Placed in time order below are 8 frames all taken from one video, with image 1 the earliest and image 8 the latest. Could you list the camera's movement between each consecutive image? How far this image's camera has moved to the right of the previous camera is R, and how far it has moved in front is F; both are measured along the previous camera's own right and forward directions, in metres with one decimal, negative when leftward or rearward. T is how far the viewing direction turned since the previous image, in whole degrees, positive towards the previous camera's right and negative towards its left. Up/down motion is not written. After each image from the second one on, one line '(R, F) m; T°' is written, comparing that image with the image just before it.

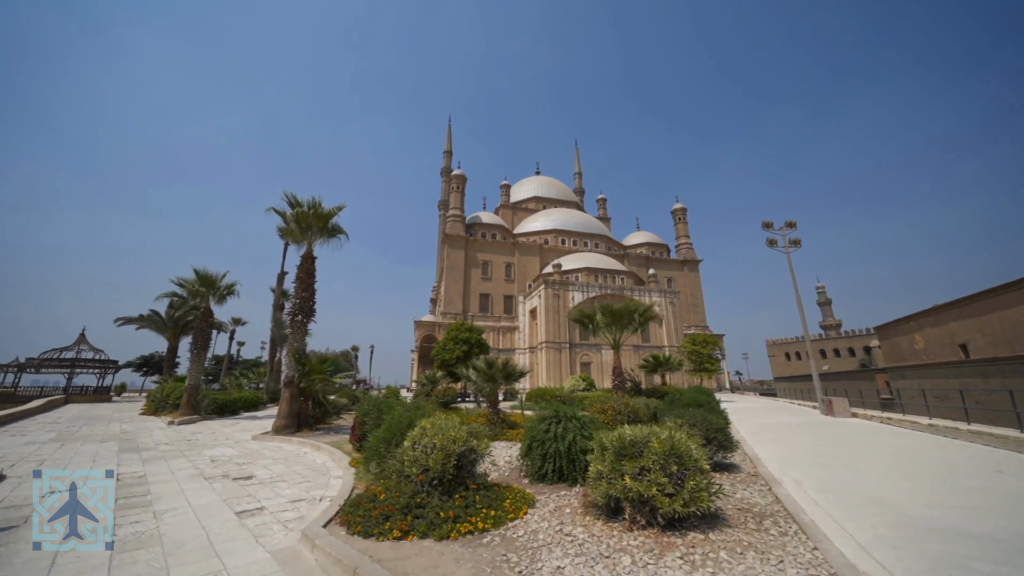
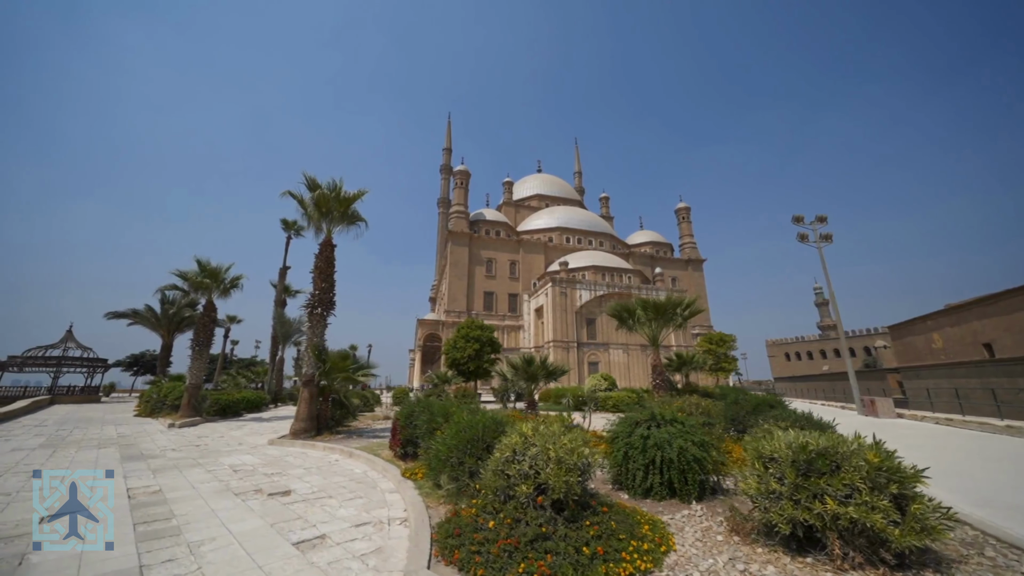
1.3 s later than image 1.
(-1.4, +1.1) m; +1°
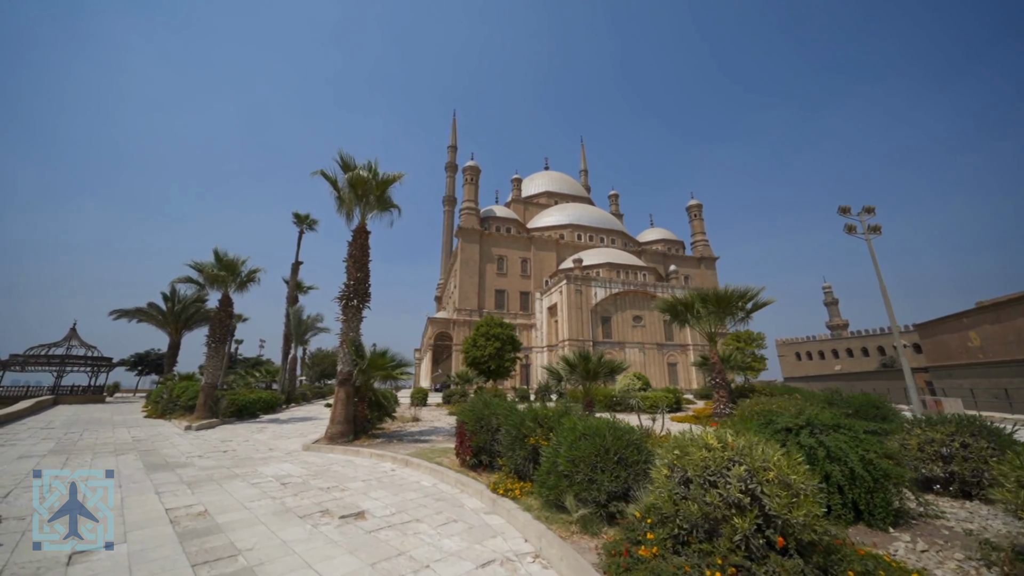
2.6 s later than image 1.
(-1.5, +1.1) m; 0°
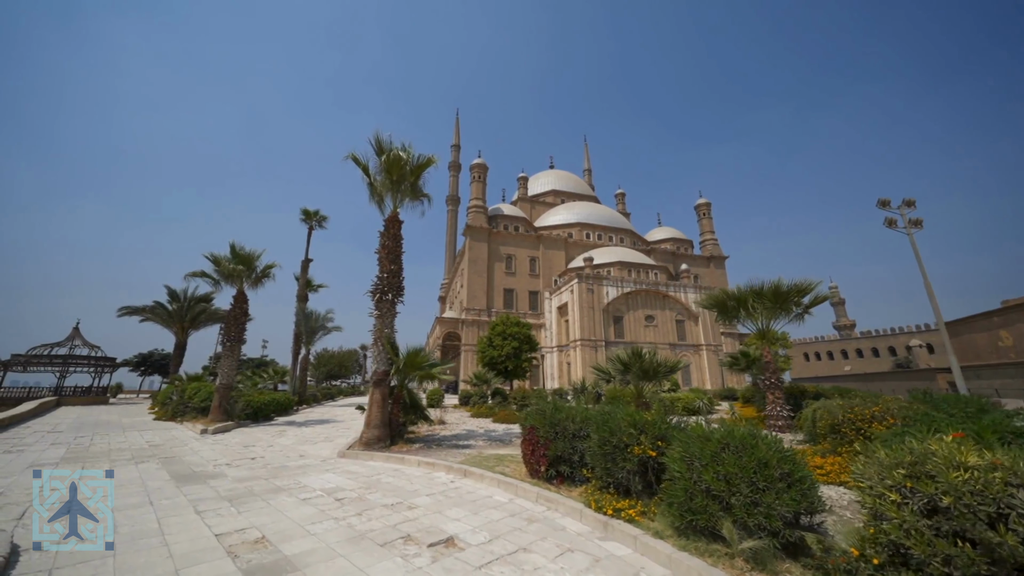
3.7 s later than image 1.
(-1.2, +0.8) m; 0°
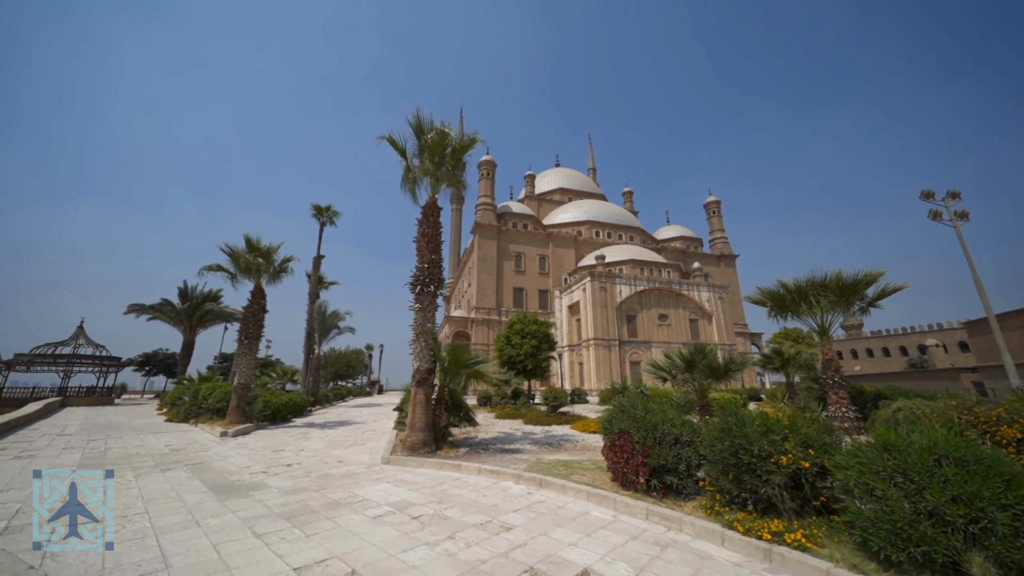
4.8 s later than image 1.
(-1.3, +0.8) m; 0°
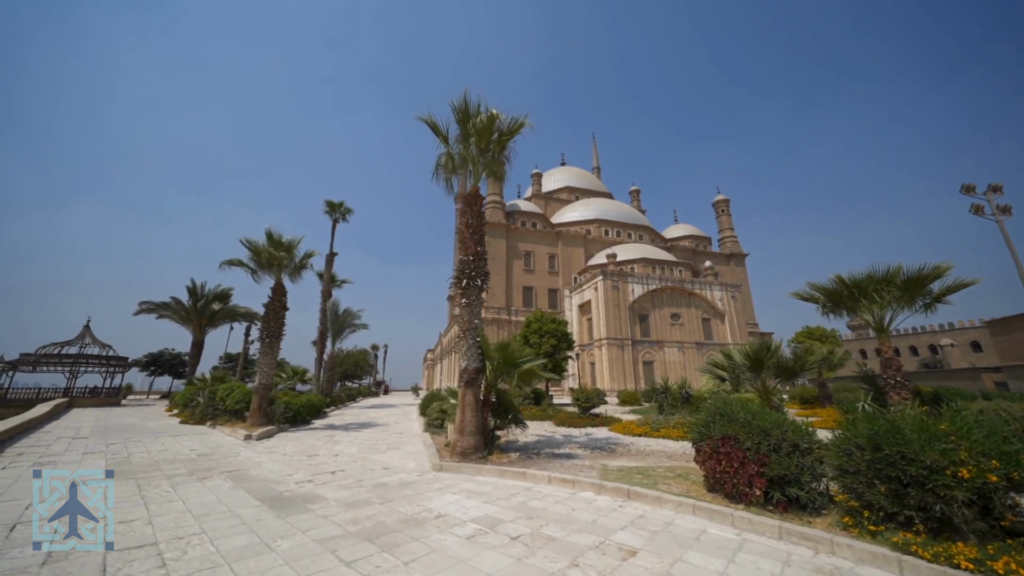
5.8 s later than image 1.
(-1.2, +0.6) m; 0°
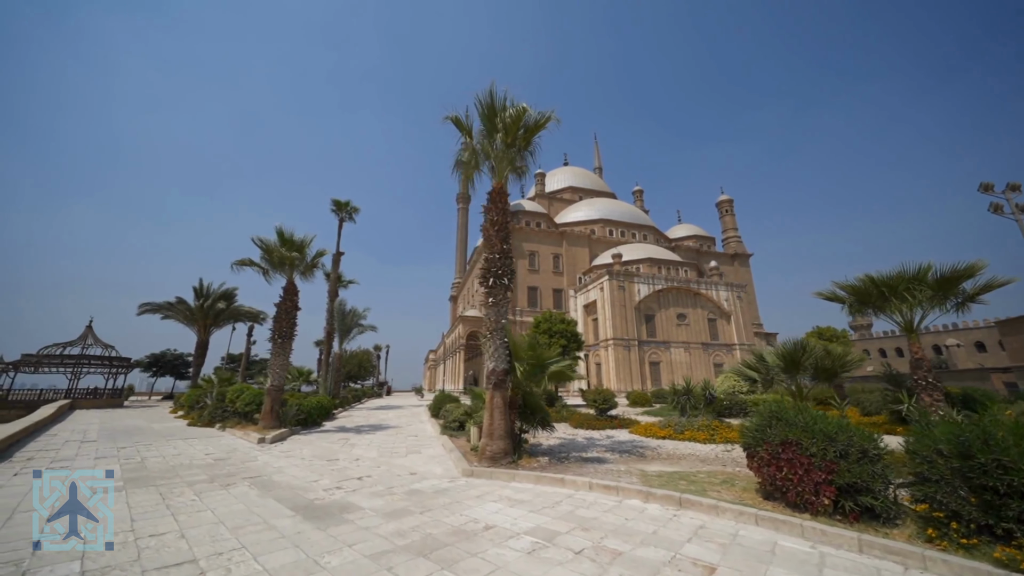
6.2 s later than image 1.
(-0.6, +0.3) m; 0°
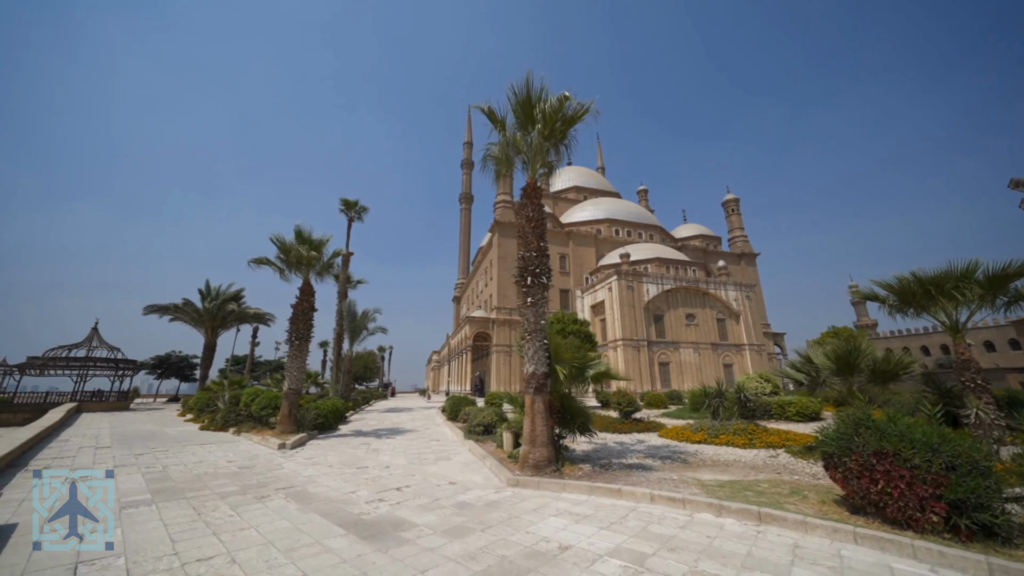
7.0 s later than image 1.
(-0.8, +0.4) m; 0°
